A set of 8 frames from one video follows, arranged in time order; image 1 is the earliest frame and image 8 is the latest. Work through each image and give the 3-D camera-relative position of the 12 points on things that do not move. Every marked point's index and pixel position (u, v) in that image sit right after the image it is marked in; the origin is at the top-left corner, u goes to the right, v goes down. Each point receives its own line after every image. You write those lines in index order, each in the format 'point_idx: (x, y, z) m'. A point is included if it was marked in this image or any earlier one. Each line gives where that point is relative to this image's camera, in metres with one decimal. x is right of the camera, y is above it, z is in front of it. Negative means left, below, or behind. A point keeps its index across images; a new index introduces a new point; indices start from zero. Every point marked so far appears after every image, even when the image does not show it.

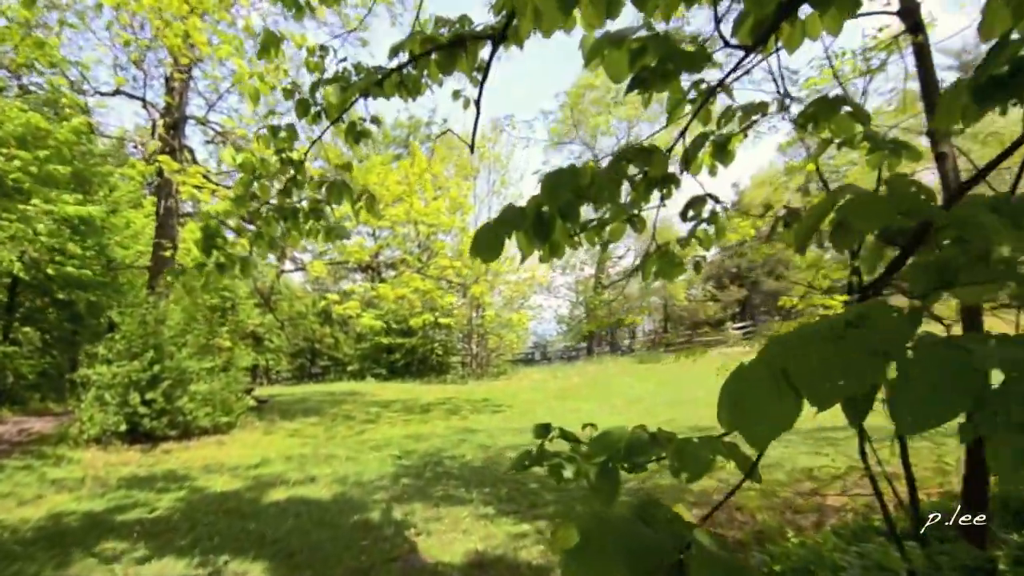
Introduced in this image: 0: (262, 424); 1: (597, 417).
0: (-4.3, -2.3, +12.9) m
1: (+1.5, -2.3, +13.8) m
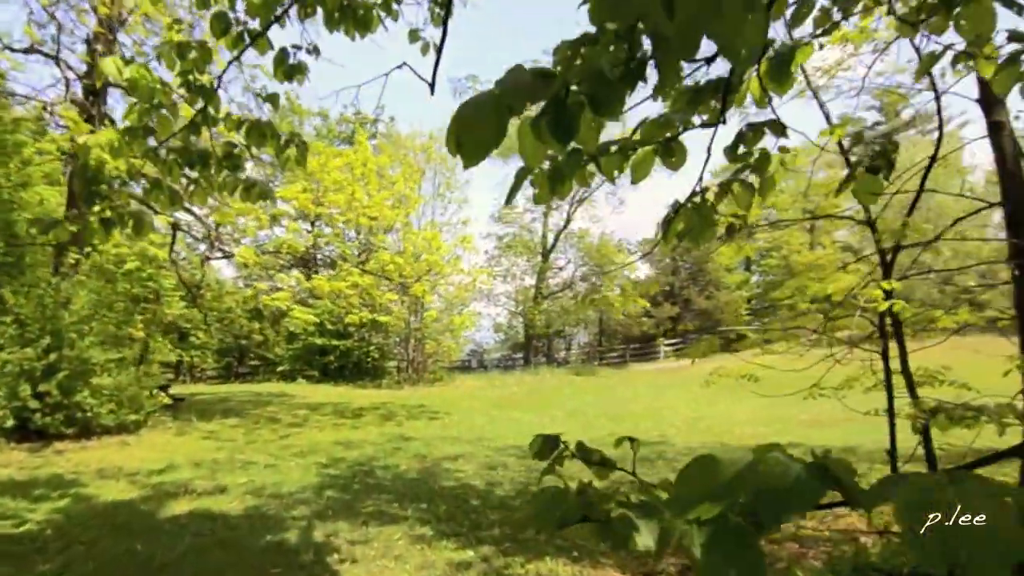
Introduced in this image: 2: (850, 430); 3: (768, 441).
0: (-5.3, -2.1, +11.8) m
1: (+0.4, -2.4, +13.2) m
2: (+6.1, -2.6, +13.8) m
3: (+4.1, -2.4, +12.2) m
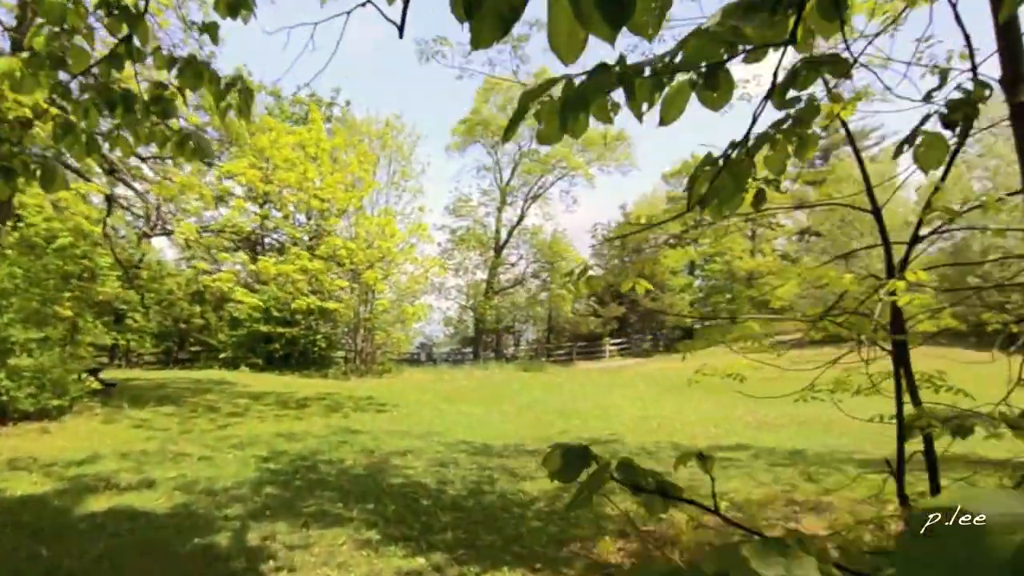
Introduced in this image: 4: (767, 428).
0: (-6.0, -1.8, +11.1) m
1: (-0.4, -2.3, +12.8) m
2: (+5.2, -2.6, +13.8) m
3: (+3.3, -2.4, +12.1) m
4: (+4.6, -2.6, +14.0) m
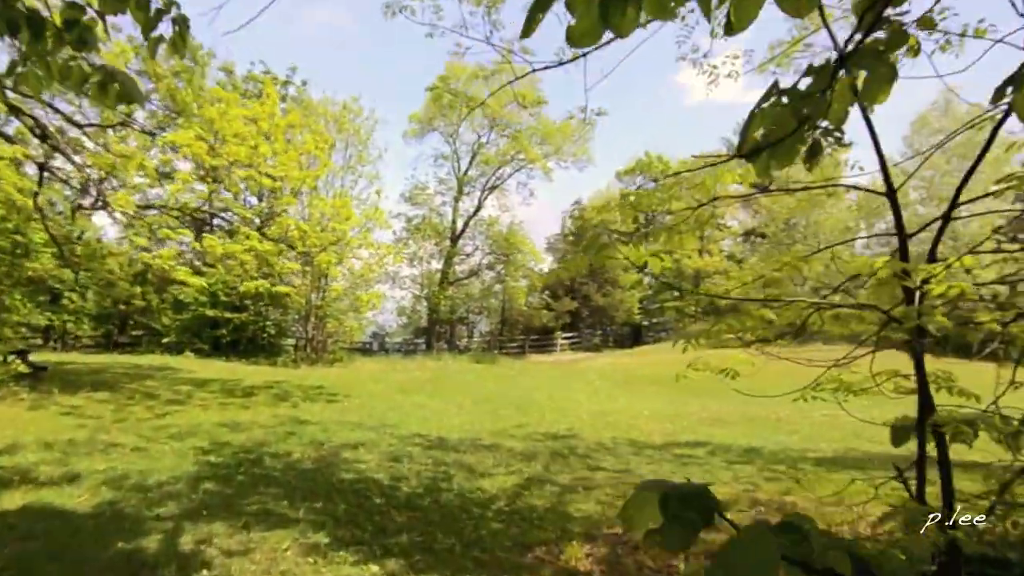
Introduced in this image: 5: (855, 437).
0: (-6.6, -1.5, +10.3) m
1: (-1.2, -2.1, +12.4) m
2: (+4.4, -2.6, +13.8) m
3: (+2.6, -2.3, +12.0) m
4: (+3.8, -2.5, +13.9) m
5: (+5.8, -2.6, +12.8) m
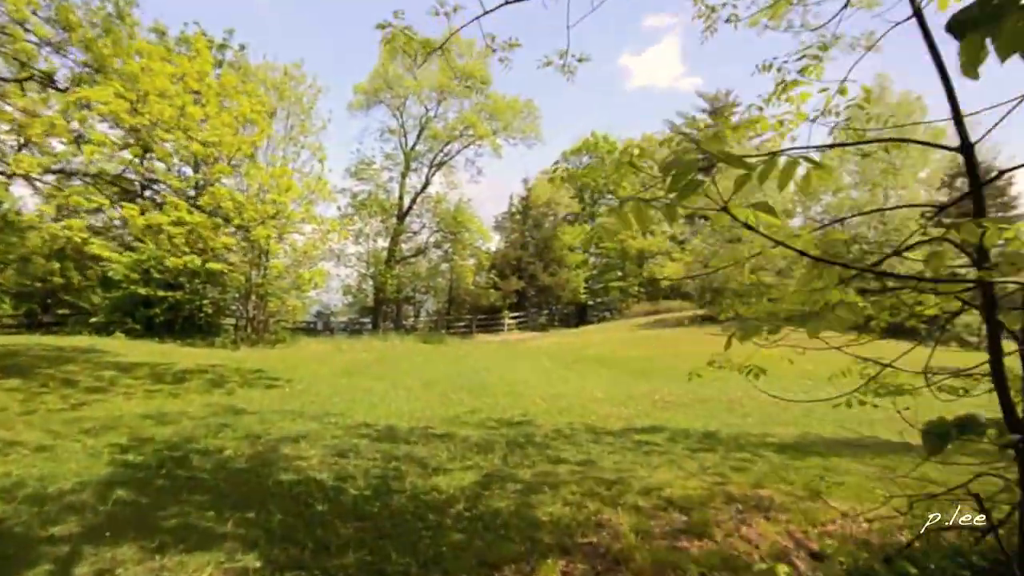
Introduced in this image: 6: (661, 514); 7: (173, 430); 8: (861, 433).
0: (-7.2, -1.2, +9.3) m
1: (-1.9, -1.7, +11.8) m
2: (+3.5, -2.2, +13.5) m
3: (+1.9, -2.0, +11.6) m
4: (+2.9, -2.2, +13.6) m
5: (+5.0, -2.2, +12.6) m
6: (+1.0, -1.6, +5.2) m
7: (-3.4, -1.4, +7.7) m
8: (+5.4, -2.2, +11.7) m
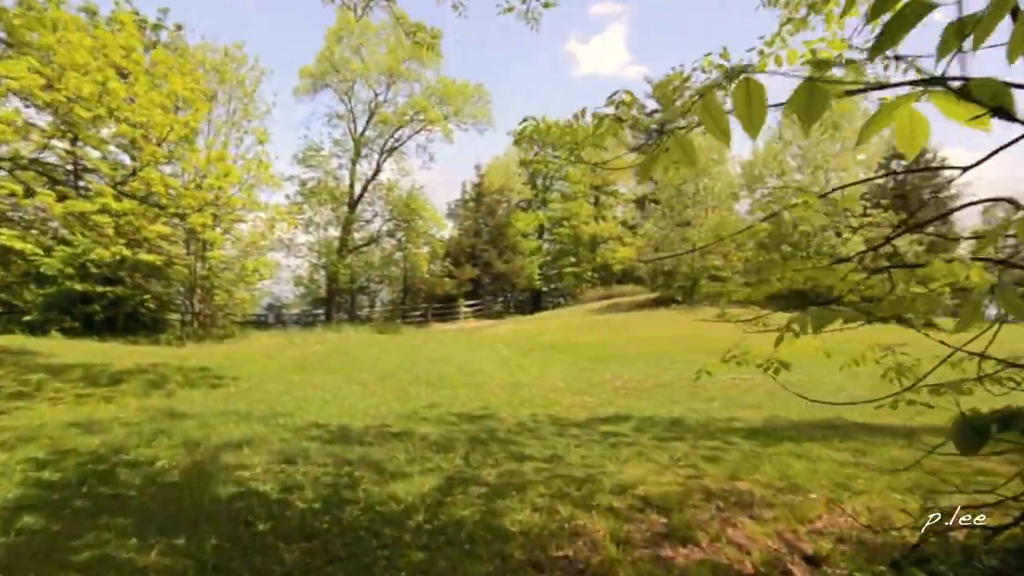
0: (-7.6, -1.2, +8.4) m
1: (-2.5, -1.6, +11.2) m
2: (+2.8, -1.9, +13.3) m
3: (+1.3, -1.8, +11.2) m
4: (+2.2, -1.9, +13.3) m
5: (+4.3, -1.9, +12.5) m
6: (+0.8, -1.5, +4.8) m
7: (-3.8, -1.4, +7.0) m
8: (+4.8, -1.9, +11.6) m
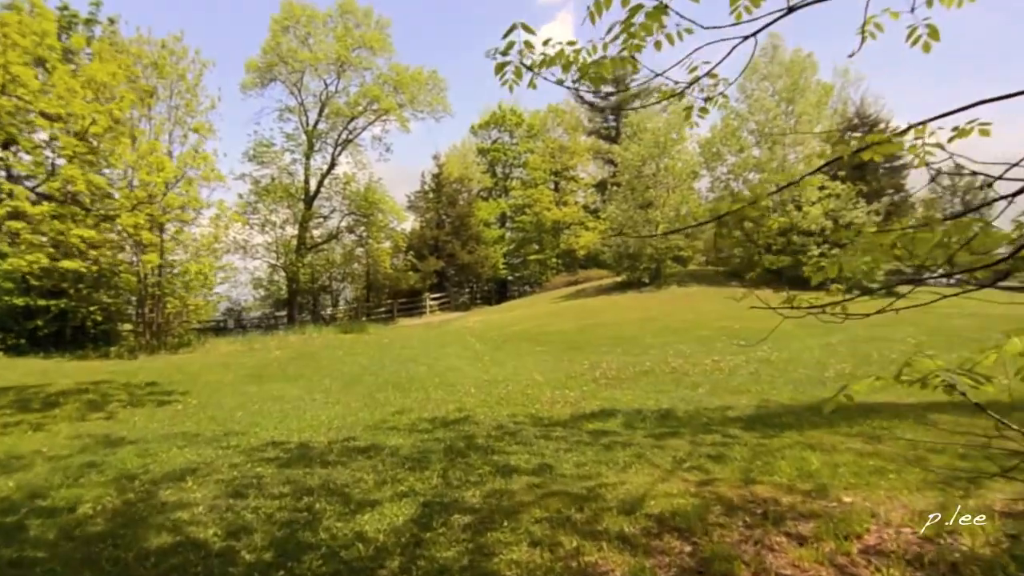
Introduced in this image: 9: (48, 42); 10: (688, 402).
0: (-7.8, -1.5, +7.2) m
1: (-2.8, -1.6, +10.3) m
2: (+2.4, -1.6, +12.6) m
3: (+1.0, -1.6, +10.5) m
4: (+1.8, -1.6, +12.6) m
5: (+3.9, -1.6, +11.9) m
6: (+0.8, -1.4, +4.0) m
7: (-3.9, -1.5, +6.0) m
8: (+4.5, -1.6, +11.0) m
9: (-6.0, +3.2, +9.6) m
10: (+2.5, -1.6, +10.7) m
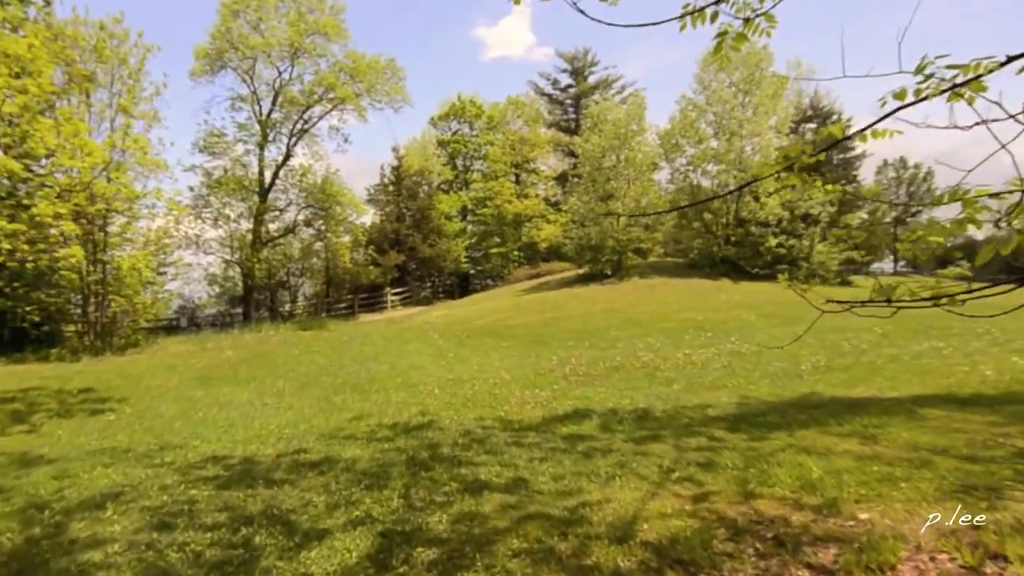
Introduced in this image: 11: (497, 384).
0: (-8.1, -1.6, +6.2) m
1: (-3.2, -1.6, +9.4) m
2: (+1.8, -1.5, +12.0) m
3: (+0.5, -1.5, +9.8) m
4: (+1.3, -1.5, +12.0) m
5: (+3.4, -1.4, +11.4) m
6: (+0.7, -1.3, +3.4) m
7: (-4.1, -1.5, +5.2) m
8: (+4.0, -1.4, +10.5) m
9: (-6.4, +3.2, +8.6) m
10: (+2.1, -1.5, +10.1) m
11: (-0.2, -1.6, +12.4) m
